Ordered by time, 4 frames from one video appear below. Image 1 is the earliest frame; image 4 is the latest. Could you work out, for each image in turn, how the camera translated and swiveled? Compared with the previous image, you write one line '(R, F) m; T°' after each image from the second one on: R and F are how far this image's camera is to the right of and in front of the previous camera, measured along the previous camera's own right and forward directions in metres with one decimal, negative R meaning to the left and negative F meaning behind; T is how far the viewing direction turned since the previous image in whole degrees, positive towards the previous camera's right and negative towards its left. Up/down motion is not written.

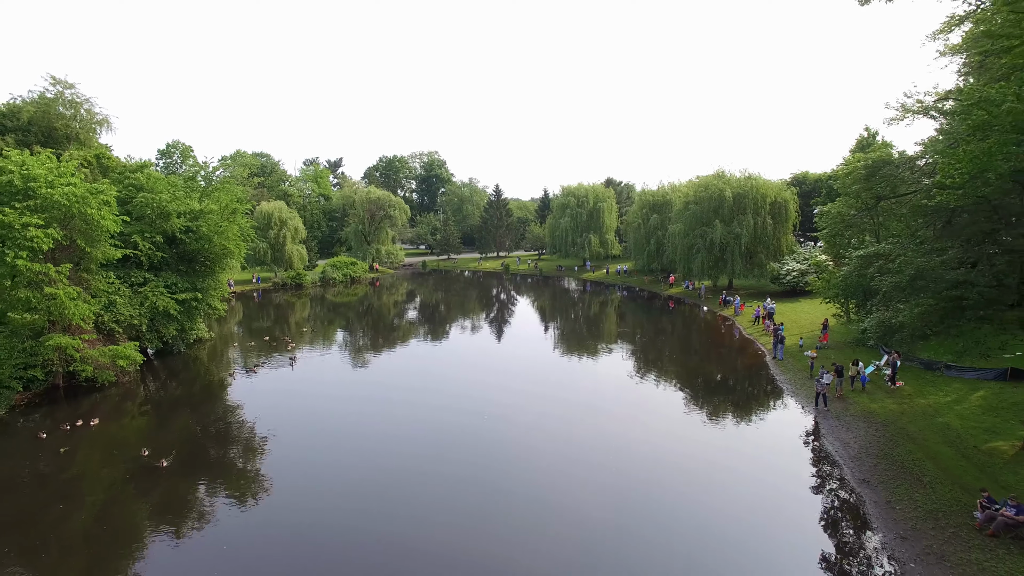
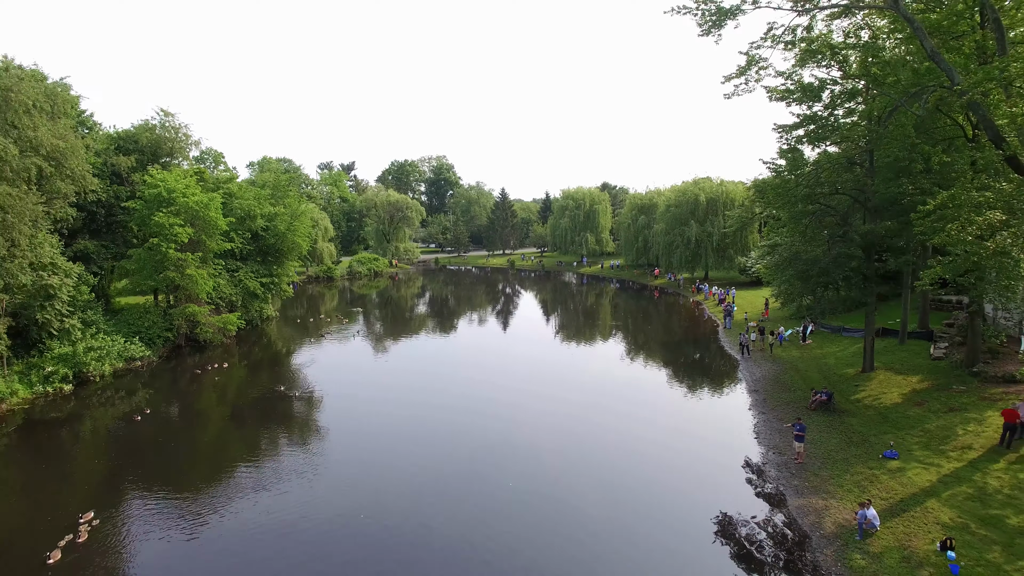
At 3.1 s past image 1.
(-0.5, -7.5) m; 0°
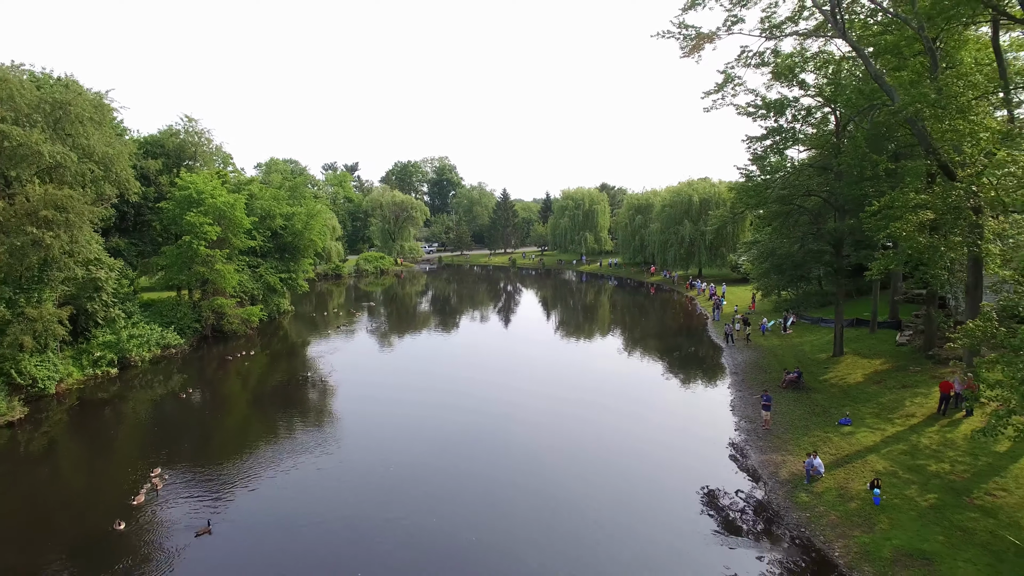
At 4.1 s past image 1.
(-0.2, -2.3) m; 0°
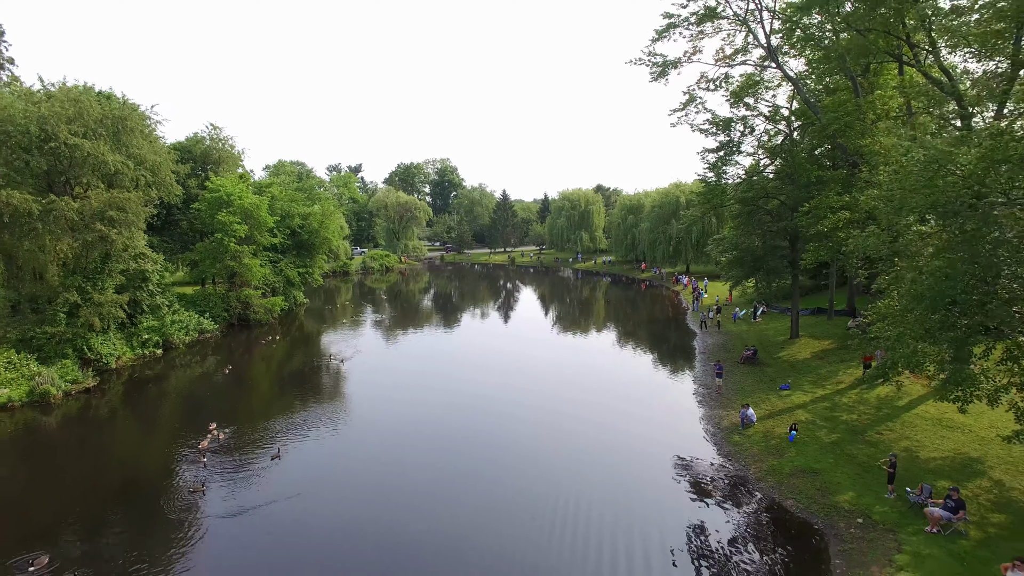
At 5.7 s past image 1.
(+0.2, -3.3) m; 0°
